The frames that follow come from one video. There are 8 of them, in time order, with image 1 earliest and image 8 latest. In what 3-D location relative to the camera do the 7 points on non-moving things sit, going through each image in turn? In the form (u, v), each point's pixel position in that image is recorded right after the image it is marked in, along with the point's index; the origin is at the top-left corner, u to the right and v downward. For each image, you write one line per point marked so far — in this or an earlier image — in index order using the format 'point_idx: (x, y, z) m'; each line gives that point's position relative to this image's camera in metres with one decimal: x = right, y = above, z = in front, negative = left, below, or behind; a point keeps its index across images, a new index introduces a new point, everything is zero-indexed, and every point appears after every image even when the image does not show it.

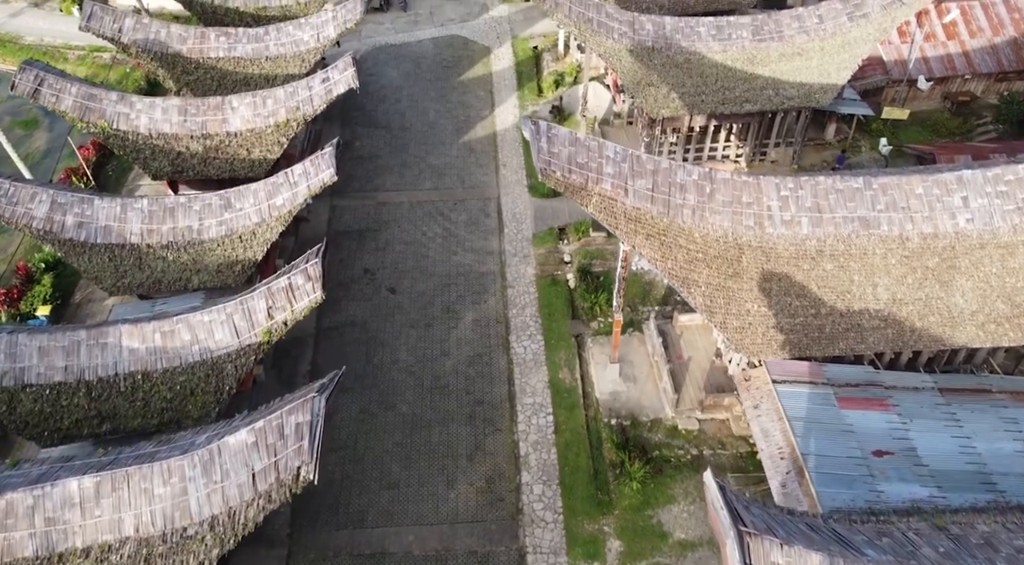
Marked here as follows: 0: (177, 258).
0: (-9.2, +0.7, +19.8) m
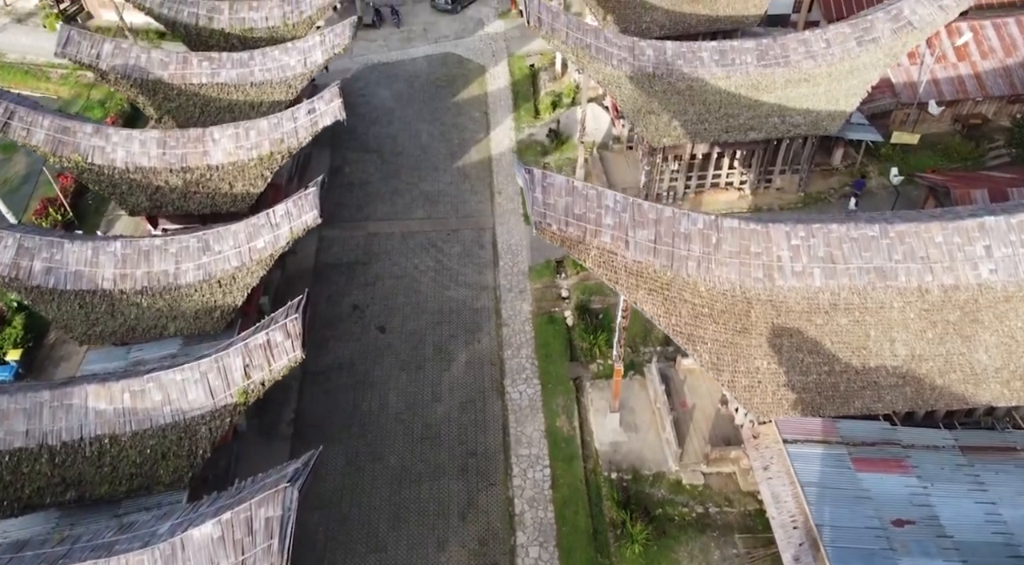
0: (-9.4, -0.5, +18.8) m
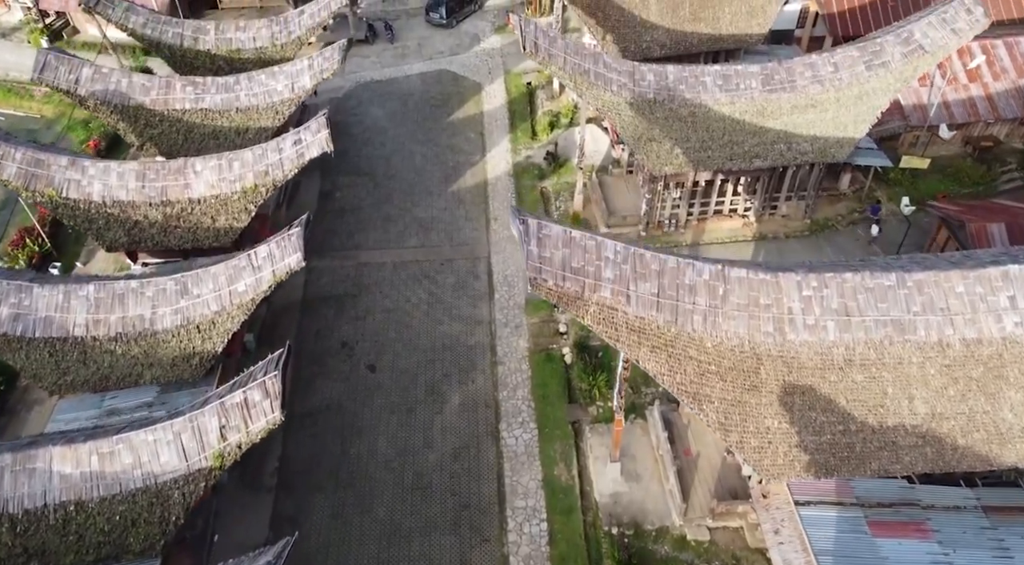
0: (-9.5, -1.7, +17.8) m
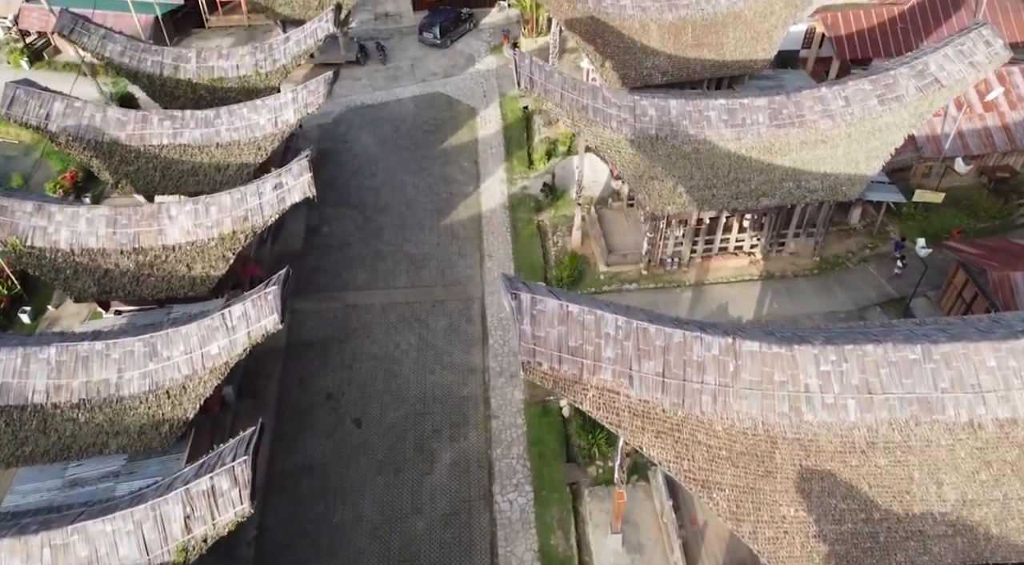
0: (-9.7, -3.1, +16.5) m
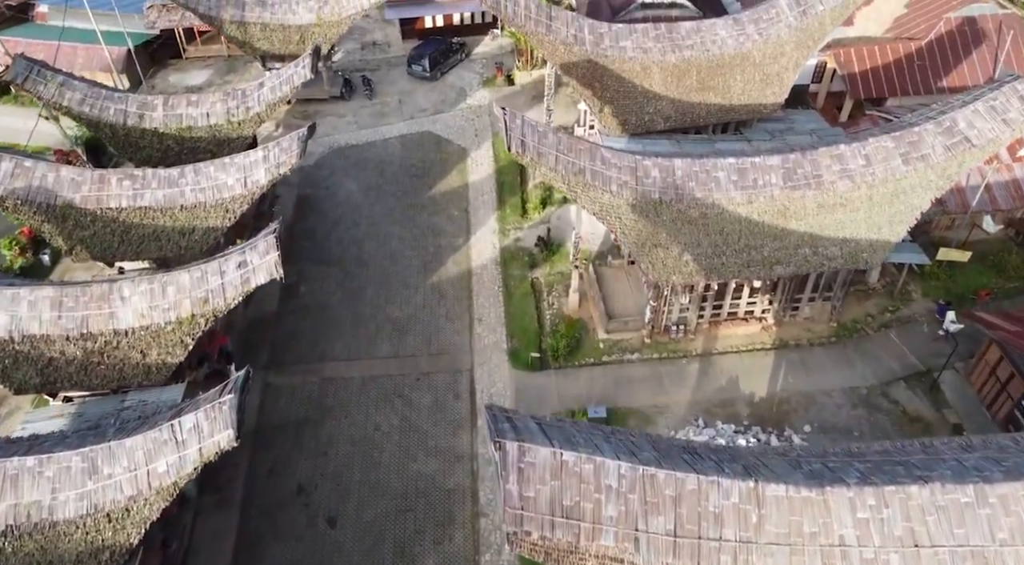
0: (-9.9, -5.3, +14.5) m
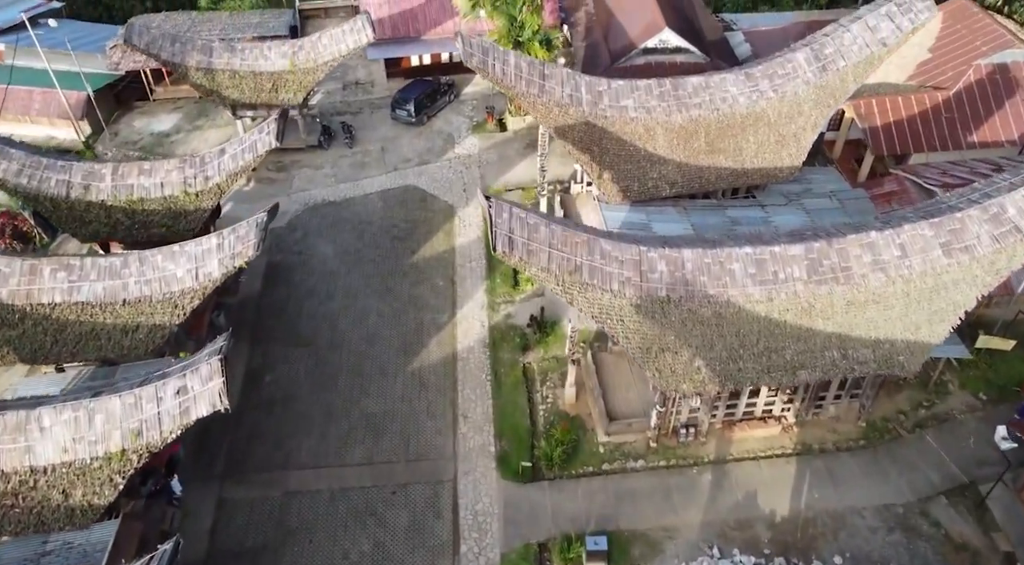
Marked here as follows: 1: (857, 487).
0: (-10.2, -8.0, +11.9) m
1: (+9.3, -5.5, +19.5) m
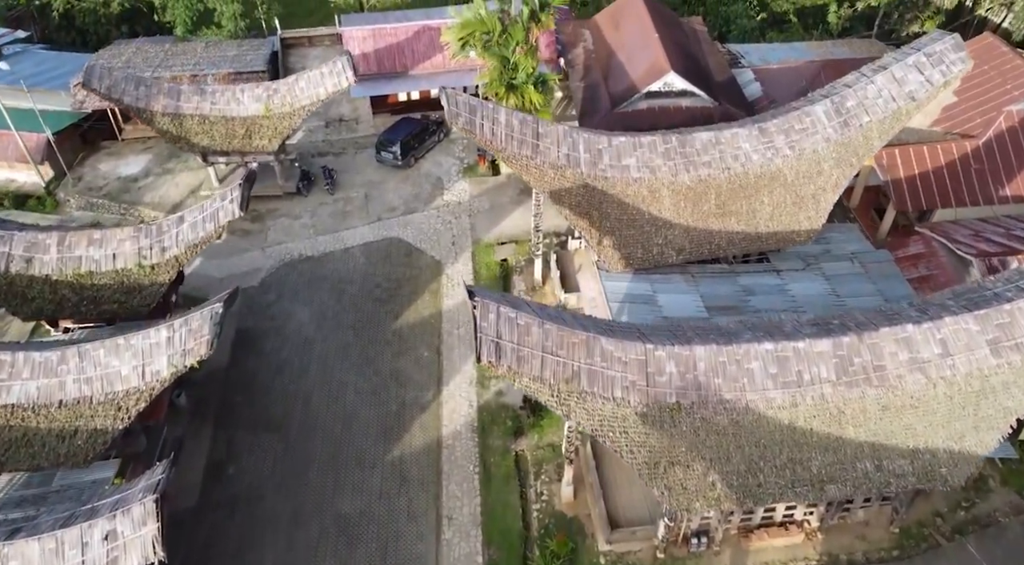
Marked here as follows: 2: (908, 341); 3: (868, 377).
0: (-10.4, -10.3, +9.6) m
1: (+9.0, -7.8, +17.2) m
2: (+8.9, -1.4, +16.0) m
3: (+7.9, -2.1, +15.9) m
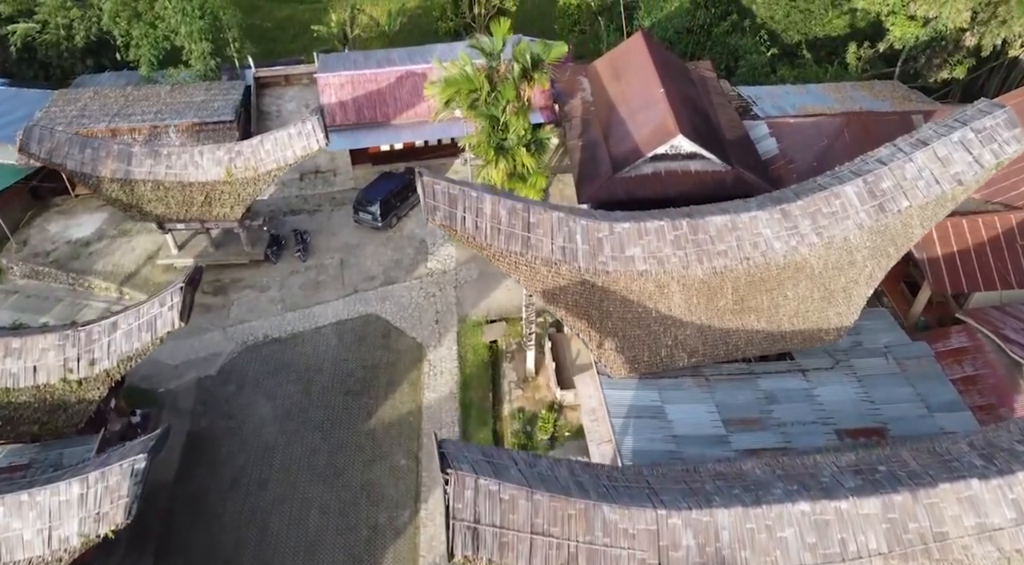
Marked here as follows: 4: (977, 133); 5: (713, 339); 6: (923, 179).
0: (-10.7, -13.1, +6.6) m
1: (+8.7, -10.6, +14.4) m
2: (+8.5, -4.2, +13.2) m
3: (+7.6, -4.9, +13.0) m
4: (+12.2, +4.0, +19.0) m
5: (+5.3, -1.5, +19.0) m
6: (+10.8, +2.7, +18.8) m
